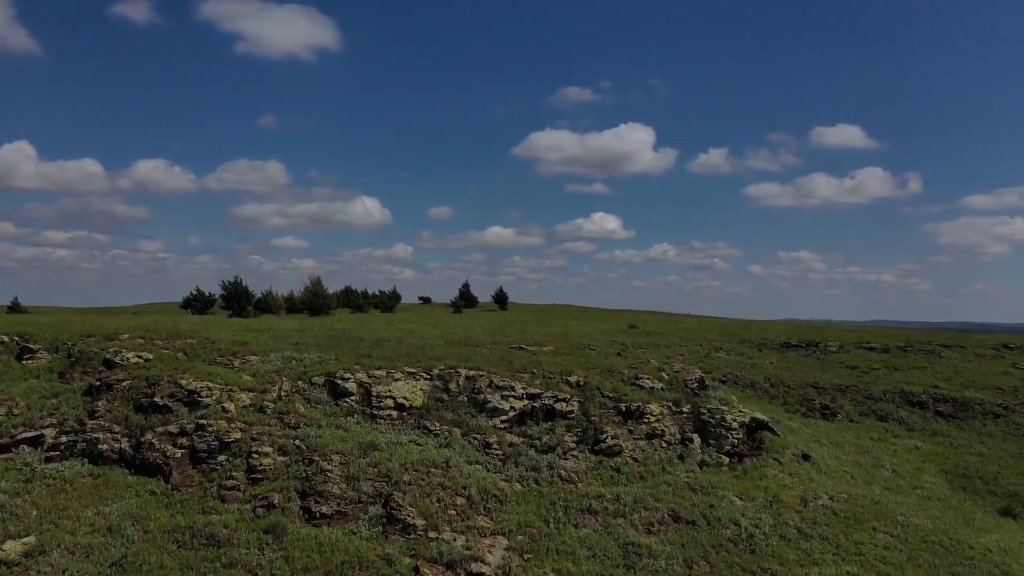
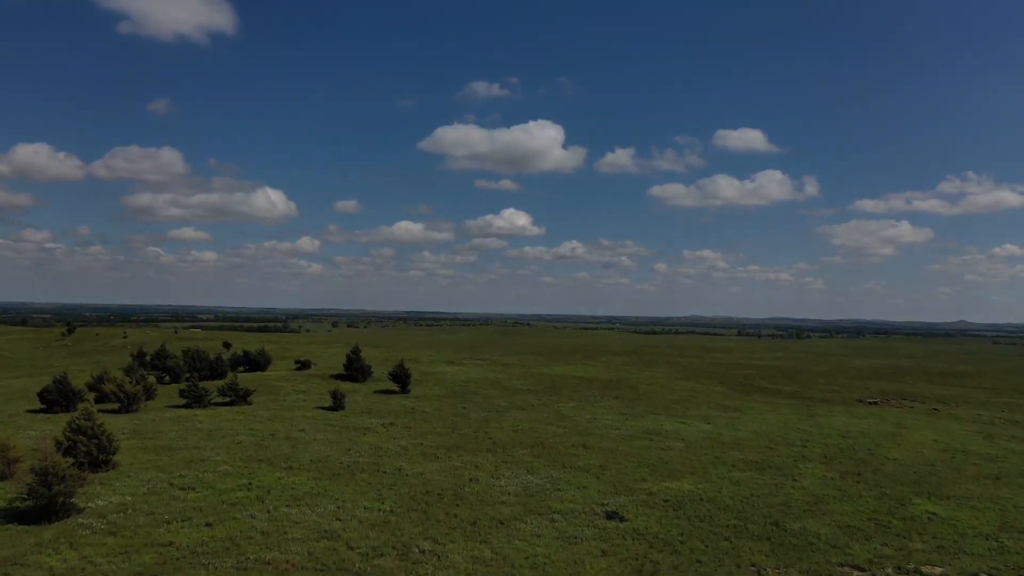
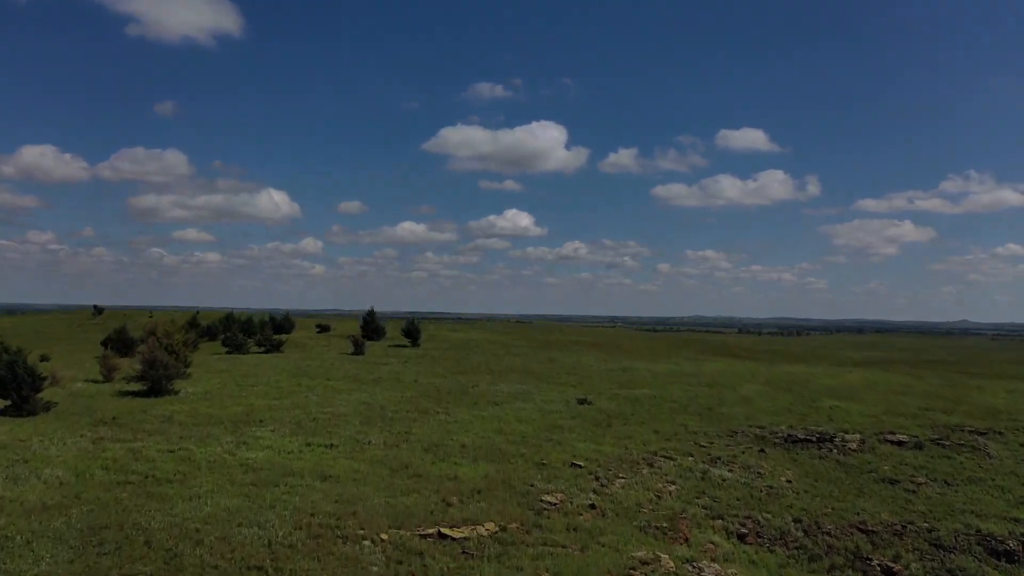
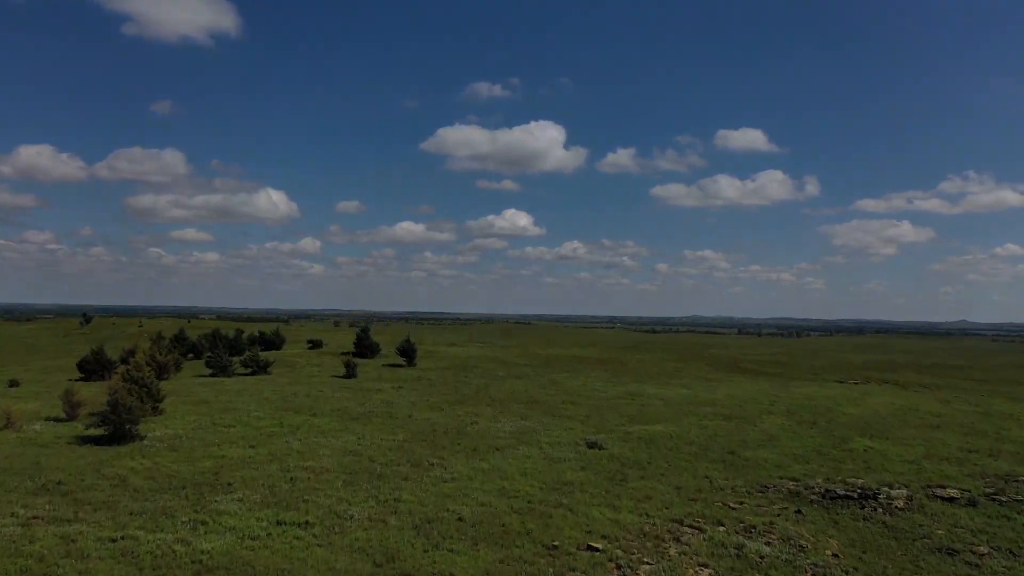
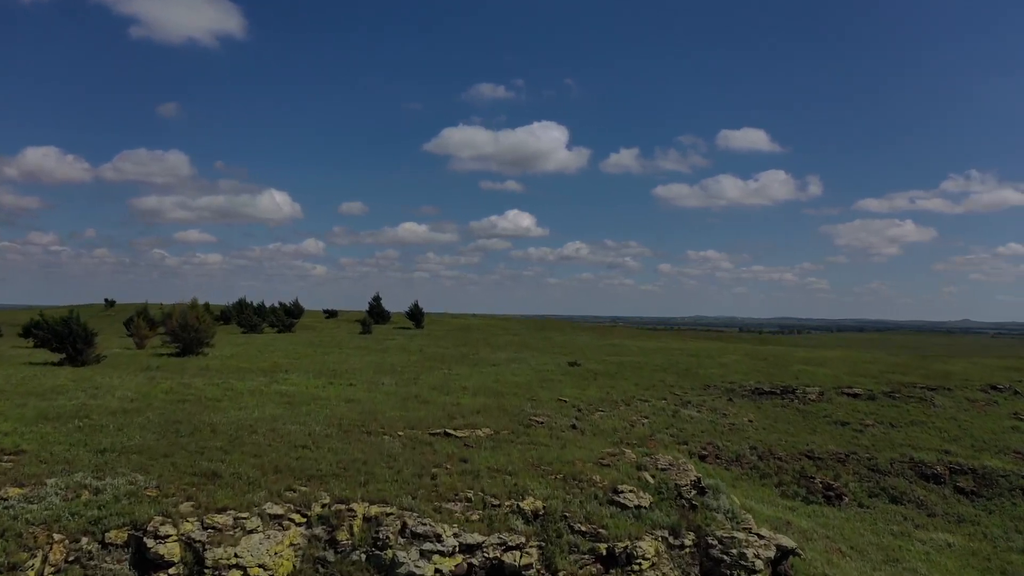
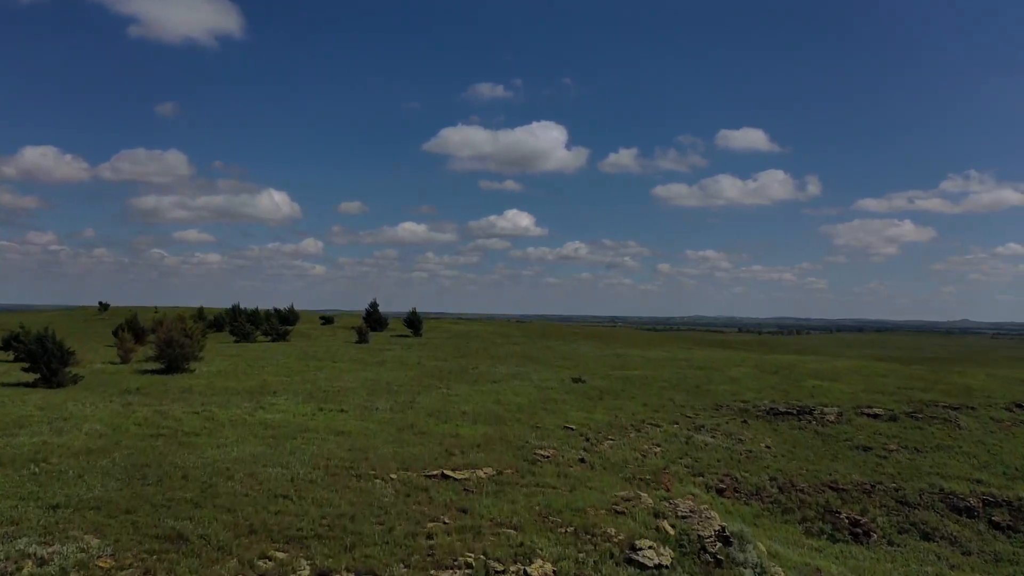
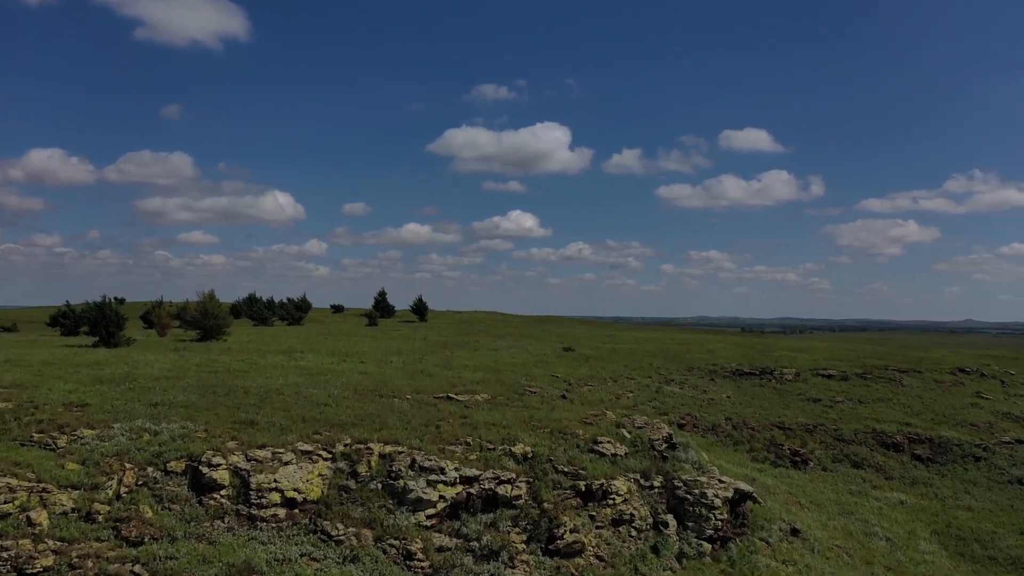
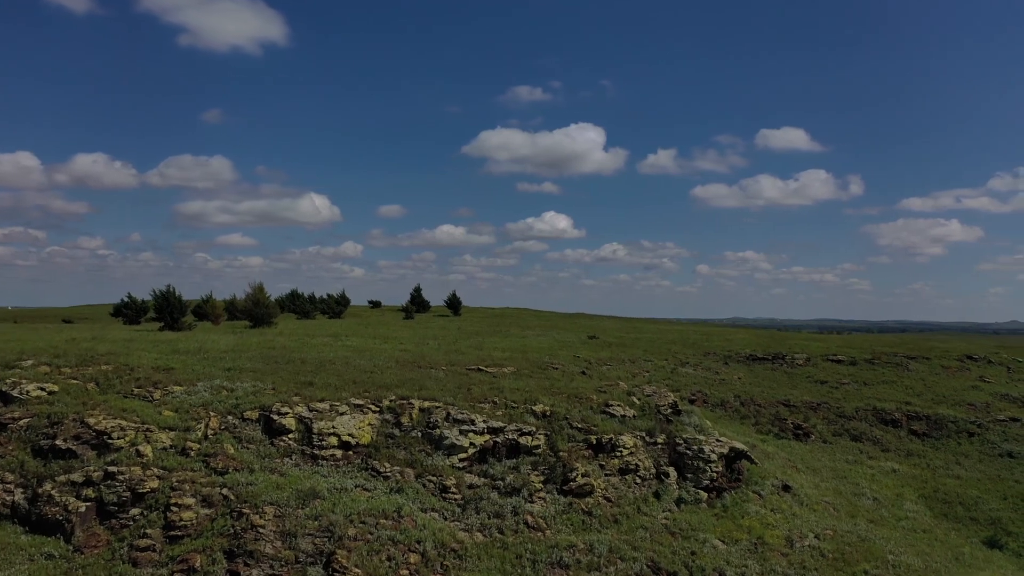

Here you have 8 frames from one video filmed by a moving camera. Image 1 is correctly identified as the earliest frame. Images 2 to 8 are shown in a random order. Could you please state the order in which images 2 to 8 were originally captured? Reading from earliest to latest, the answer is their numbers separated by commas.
8, 7, 5, 6, 3, 4, 2
